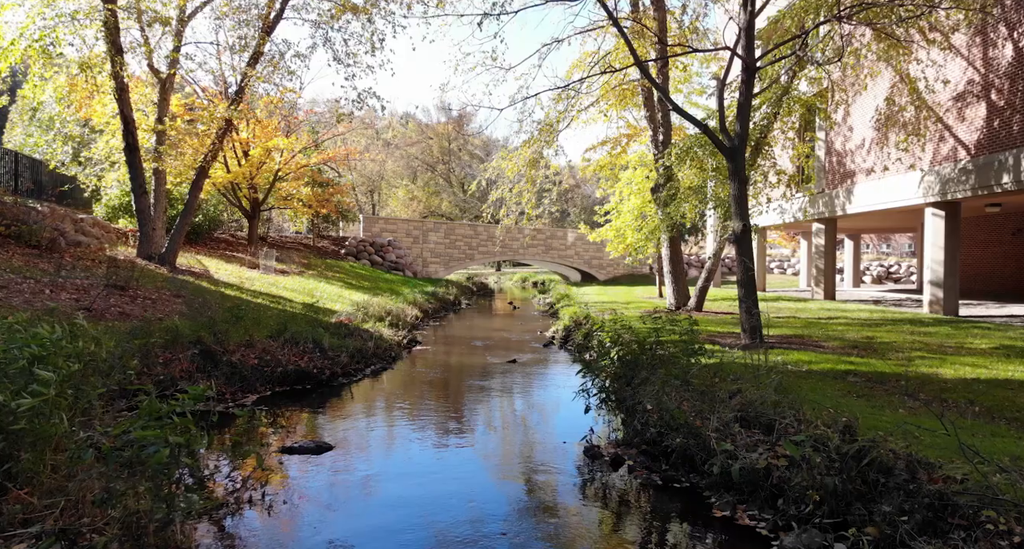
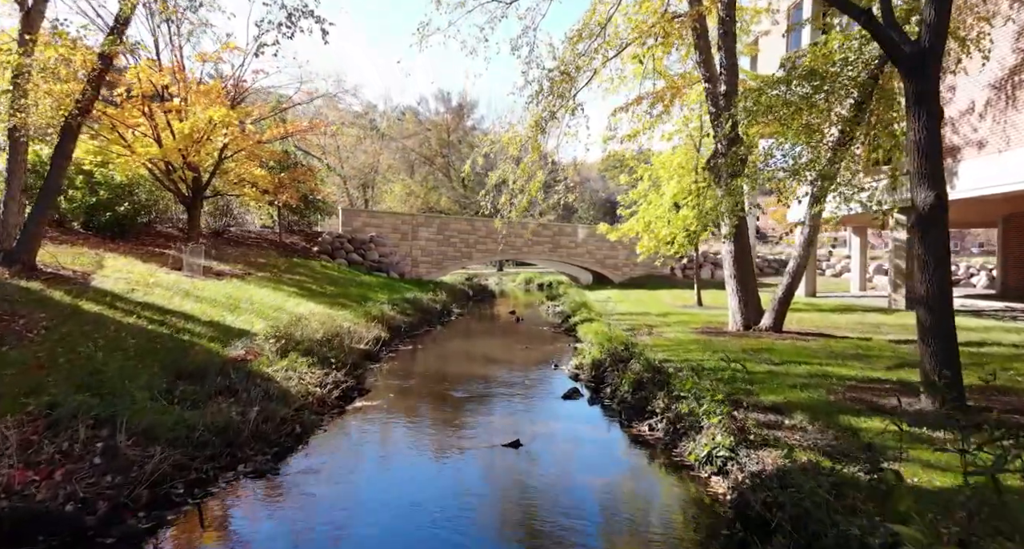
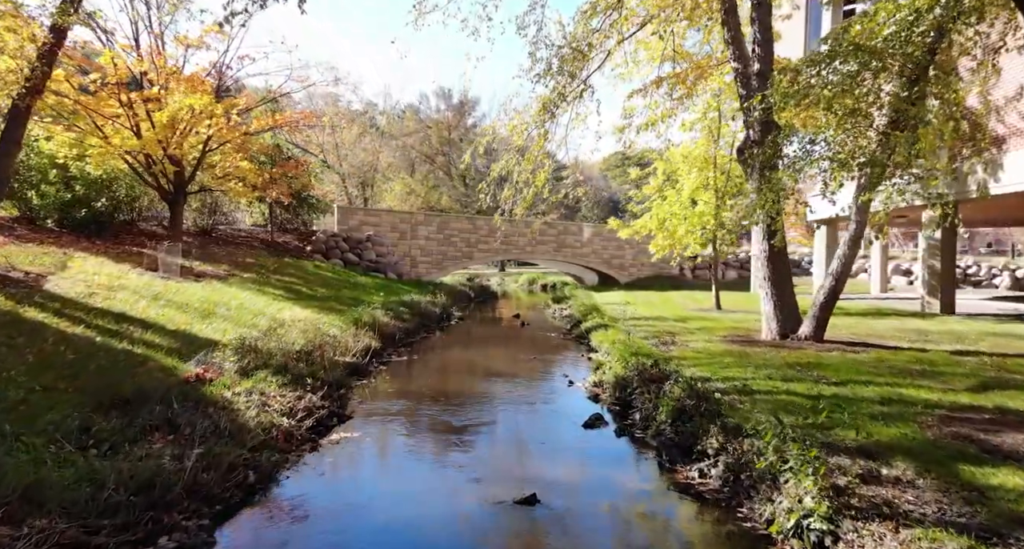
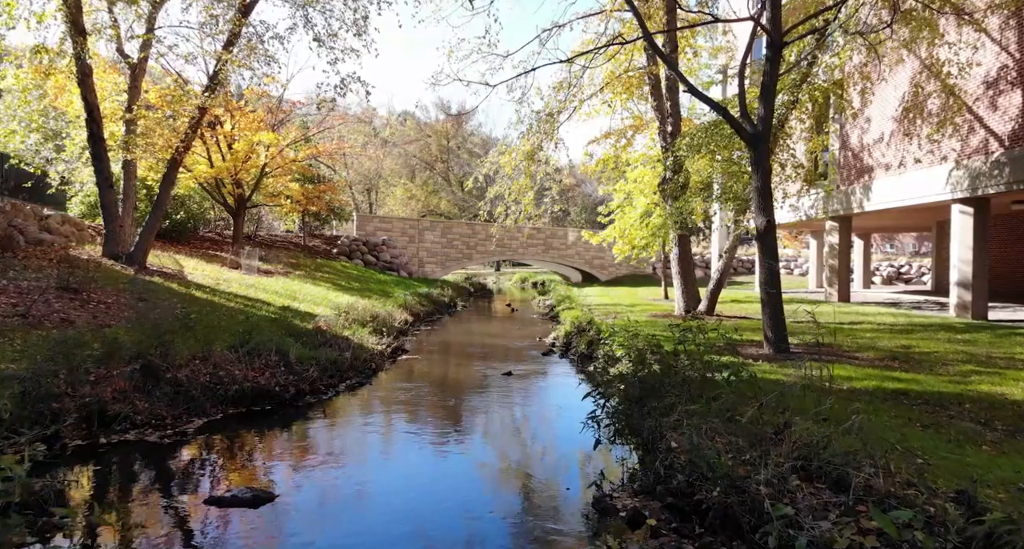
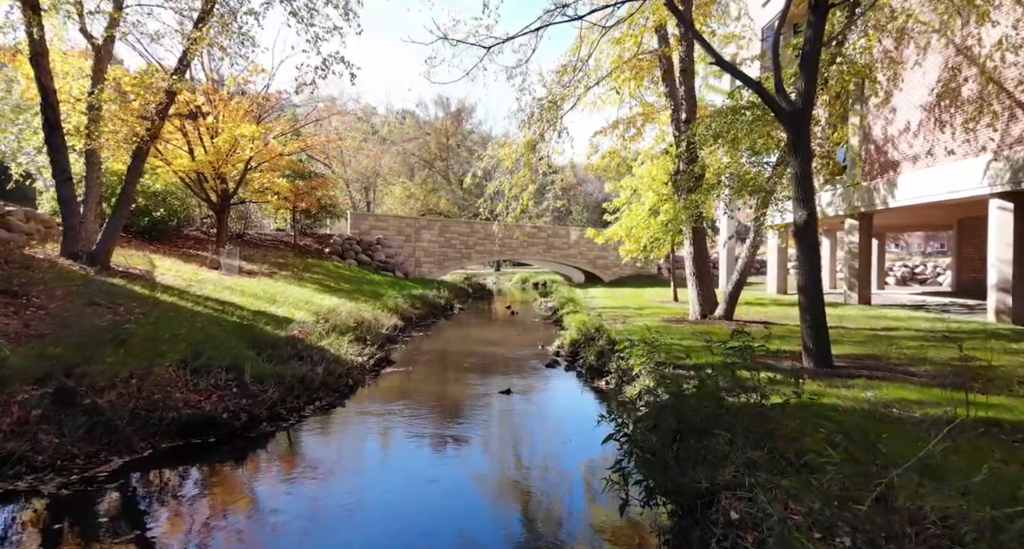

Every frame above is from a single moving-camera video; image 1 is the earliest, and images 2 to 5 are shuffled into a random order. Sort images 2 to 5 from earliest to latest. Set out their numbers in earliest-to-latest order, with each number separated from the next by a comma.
4, 5, 2, 3
